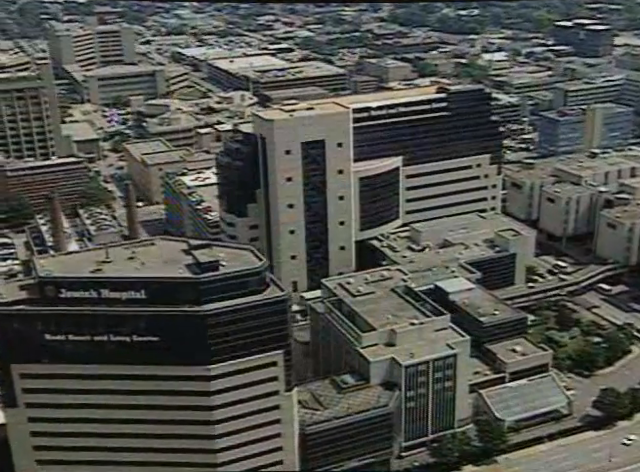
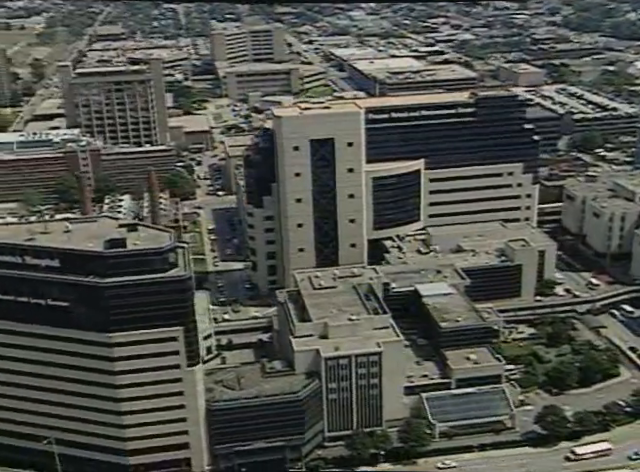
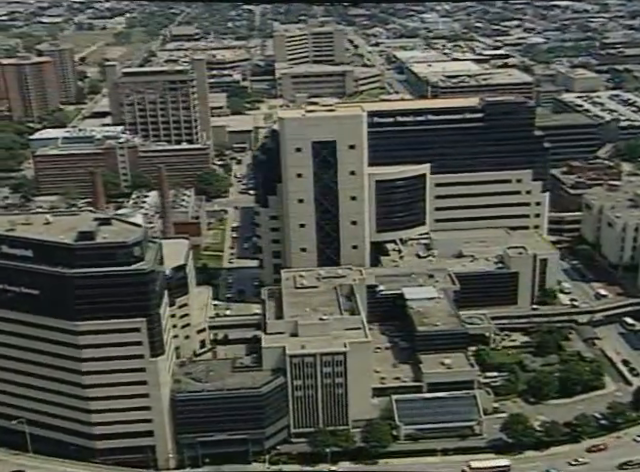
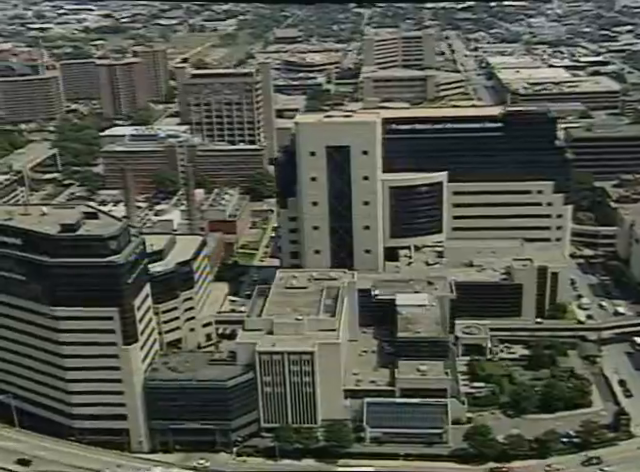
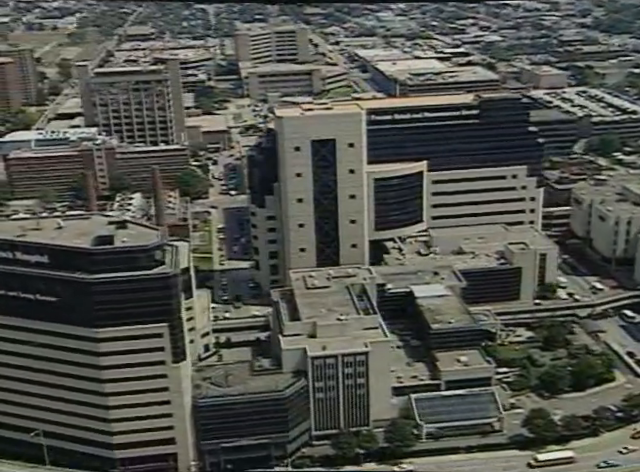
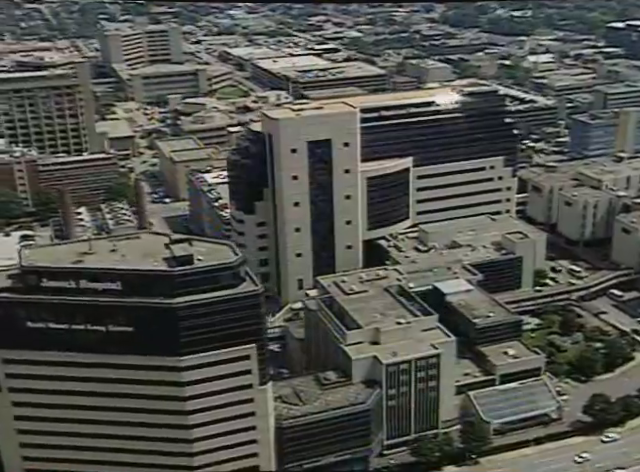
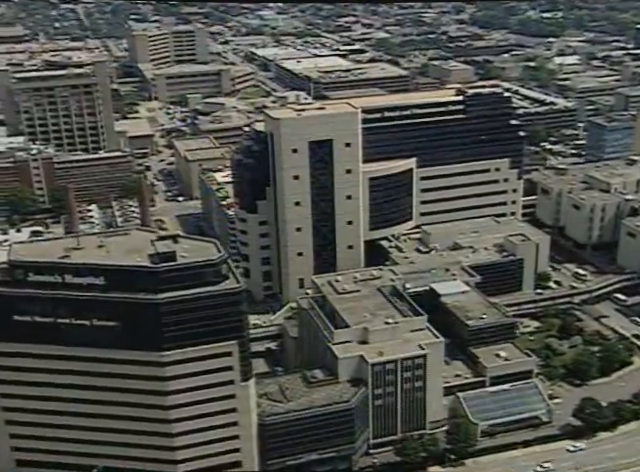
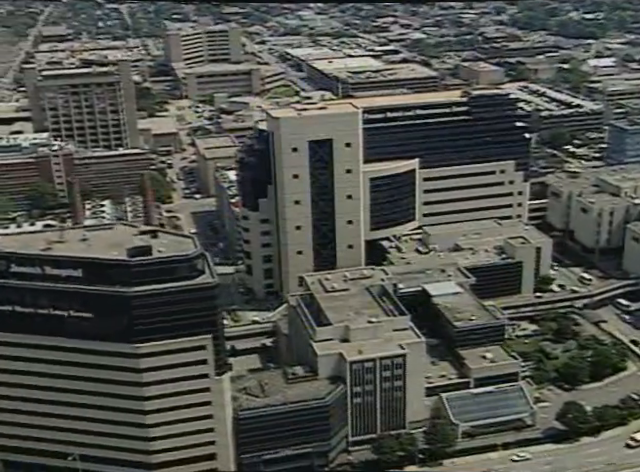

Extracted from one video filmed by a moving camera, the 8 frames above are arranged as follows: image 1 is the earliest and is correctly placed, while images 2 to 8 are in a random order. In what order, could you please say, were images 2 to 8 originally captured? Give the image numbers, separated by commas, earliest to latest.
6, 7, 8, 2, 5, 3, 4
